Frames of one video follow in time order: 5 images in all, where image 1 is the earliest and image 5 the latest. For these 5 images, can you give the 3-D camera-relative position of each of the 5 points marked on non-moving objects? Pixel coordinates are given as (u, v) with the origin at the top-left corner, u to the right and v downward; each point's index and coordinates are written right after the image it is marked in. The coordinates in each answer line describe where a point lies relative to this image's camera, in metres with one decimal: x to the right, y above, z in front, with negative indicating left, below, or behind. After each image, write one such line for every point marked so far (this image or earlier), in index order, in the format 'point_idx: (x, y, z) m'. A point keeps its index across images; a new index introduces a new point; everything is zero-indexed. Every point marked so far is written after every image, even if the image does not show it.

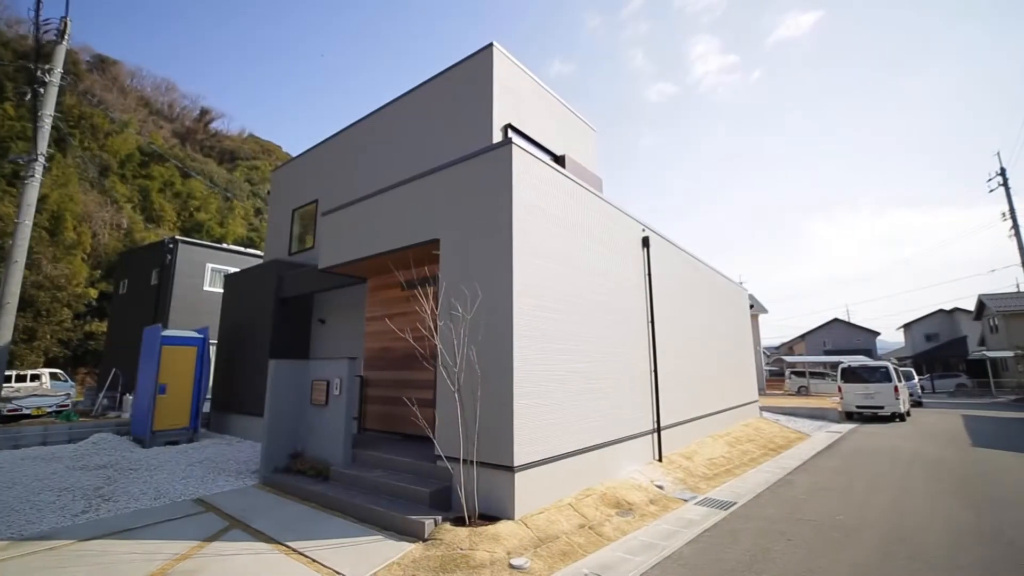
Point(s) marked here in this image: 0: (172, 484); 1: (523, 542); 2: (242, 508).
0: (-3.8, -2.2, +5.0) m
1: (+0.1, -1.9, +3.2) m
2: (-2.5, -2.1, +4.1) m
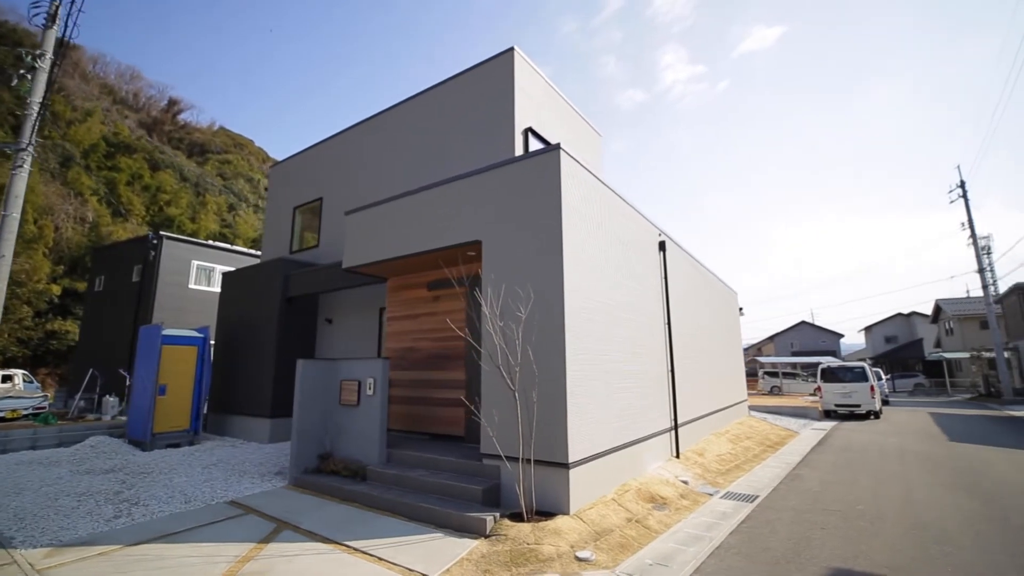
0: (-3.5, -2.2, +4.9) m
1: (+0.5, -1.9, +3.3) m
2: (-2.1, -2.1, +4.1) m
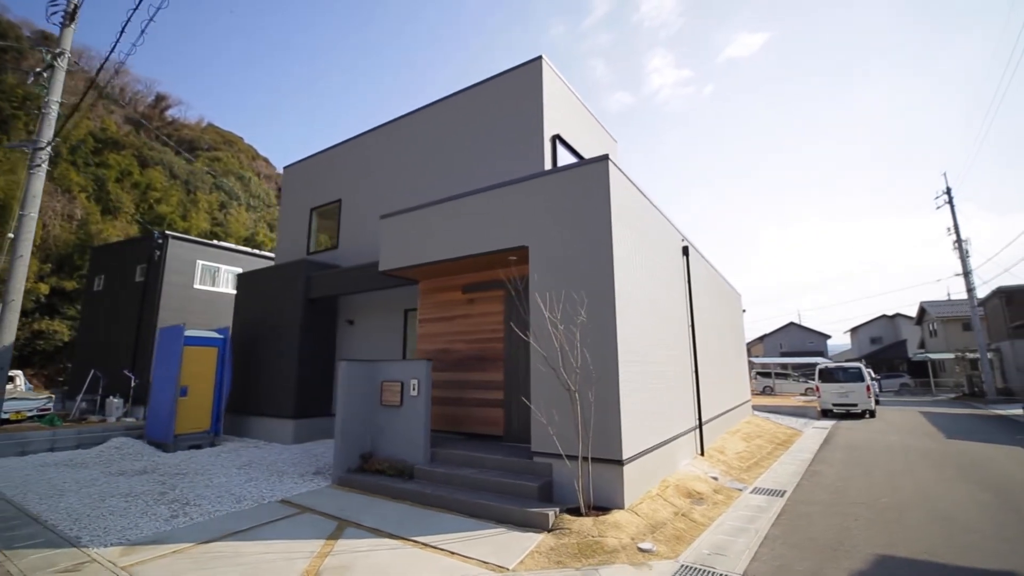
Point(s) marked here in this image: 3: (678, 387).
0: (-3.0, -2.2, +4.9) m
1: (+1.0, -1.9, +3.5) m
2: (-1.7, -2.1, +4.2) m
3: (+2.2, -1.3, +5.8) m
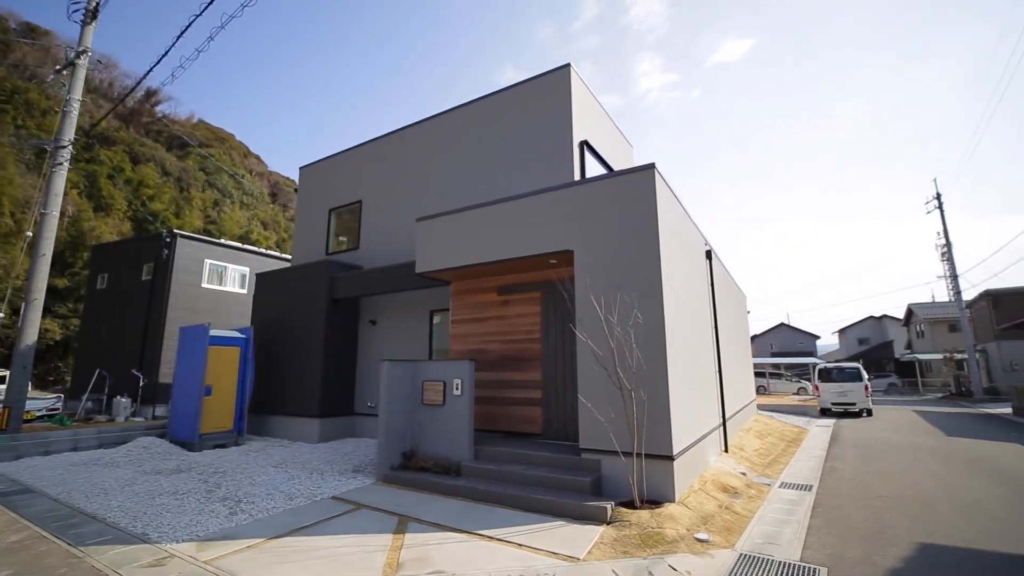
0: (-2.6, -2.2, +5.0) m
1: (+1.5, -1.9, +3.7) m
2: (-1.2, -2.1, +4.3) m
3: (+2.6, -1.3, +6.0) m
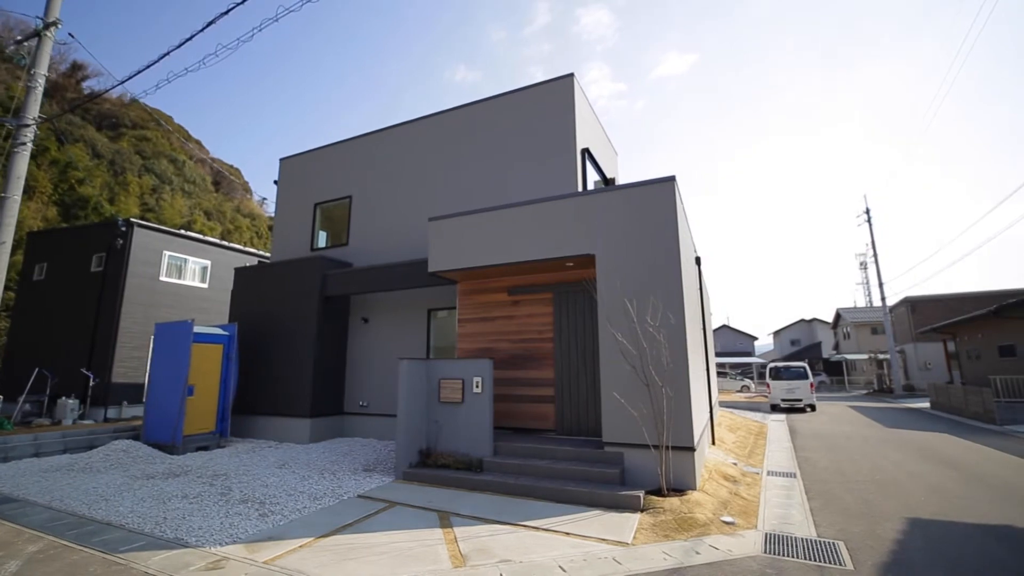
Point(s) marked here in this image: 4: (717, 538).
0: (-2.4, -2.2, +4.9) m
1: (+1.9, -2.0, +4.0) m
2: (-0.9, -2.1, +4.4) m
3: (+2.7, -1.4, +6.4) m
4: (+1.6, -2.0, +3.5) m
